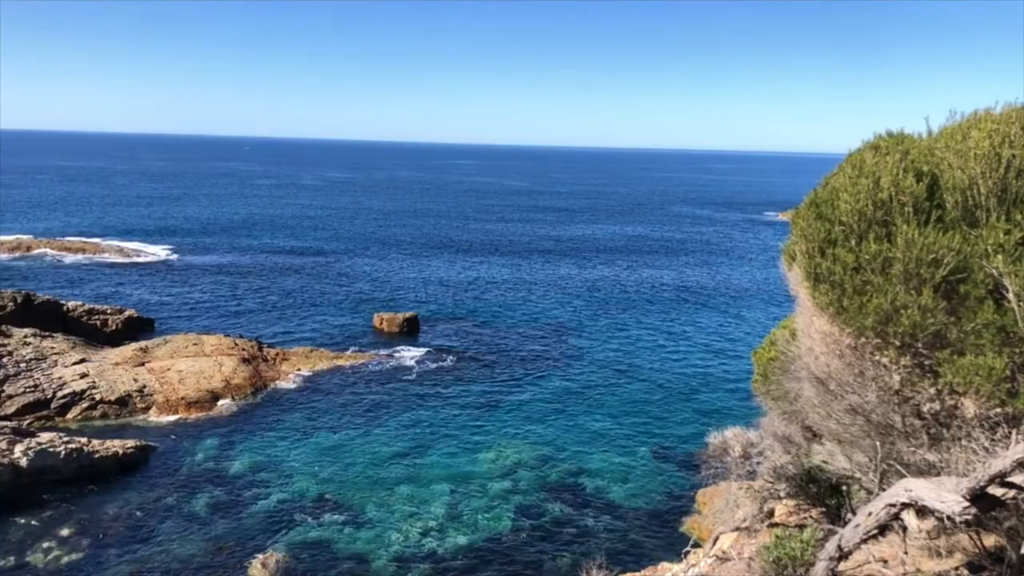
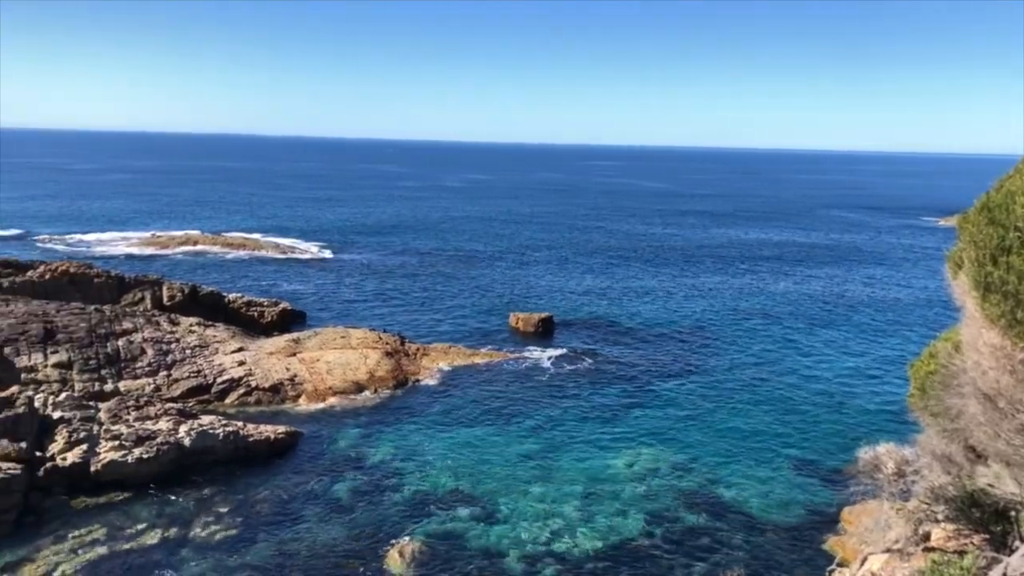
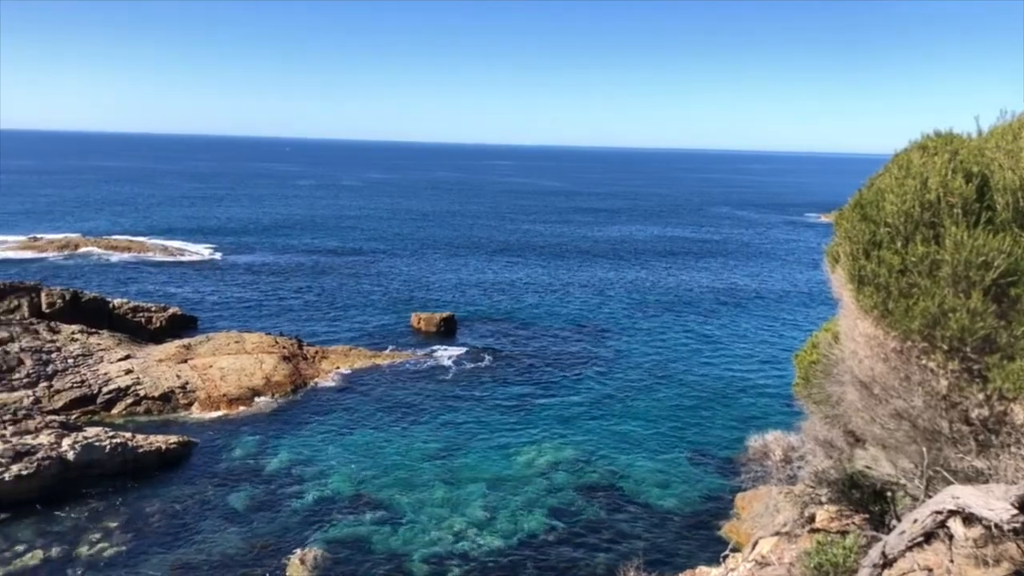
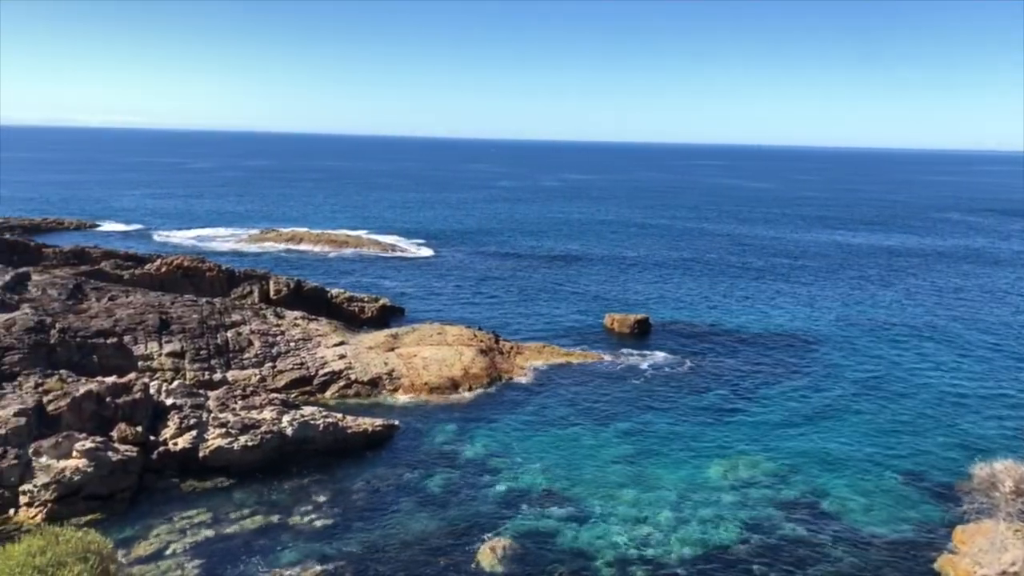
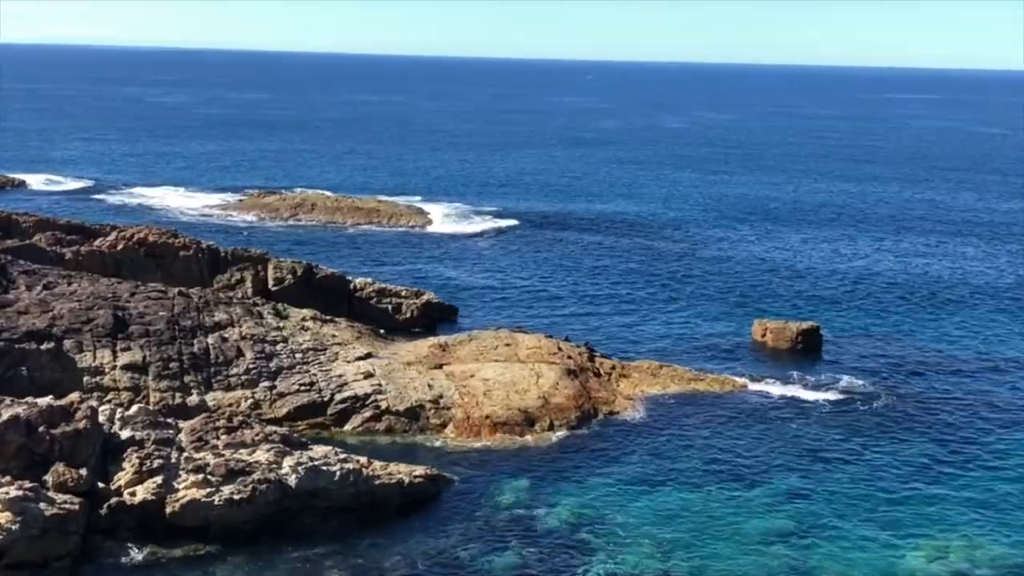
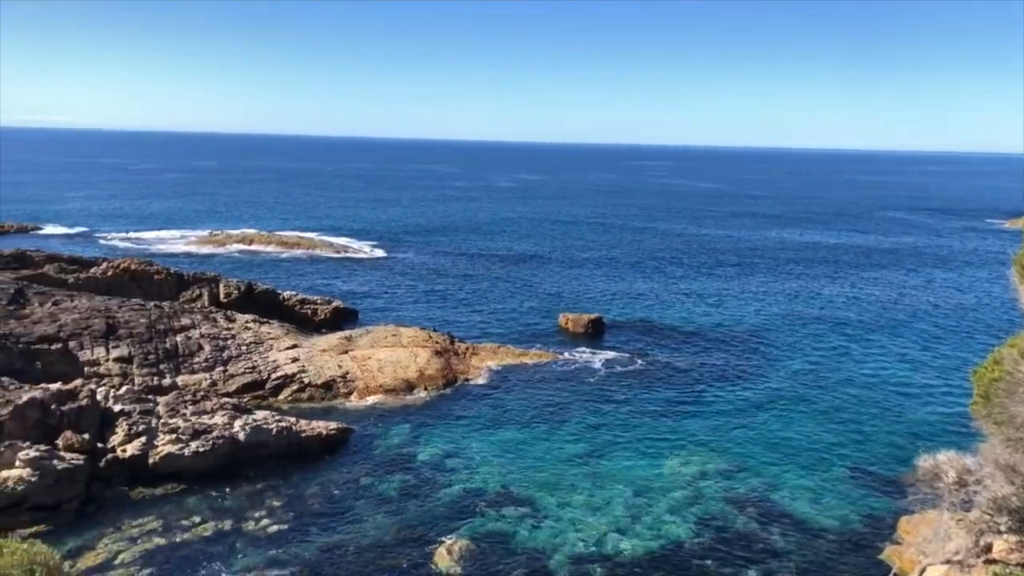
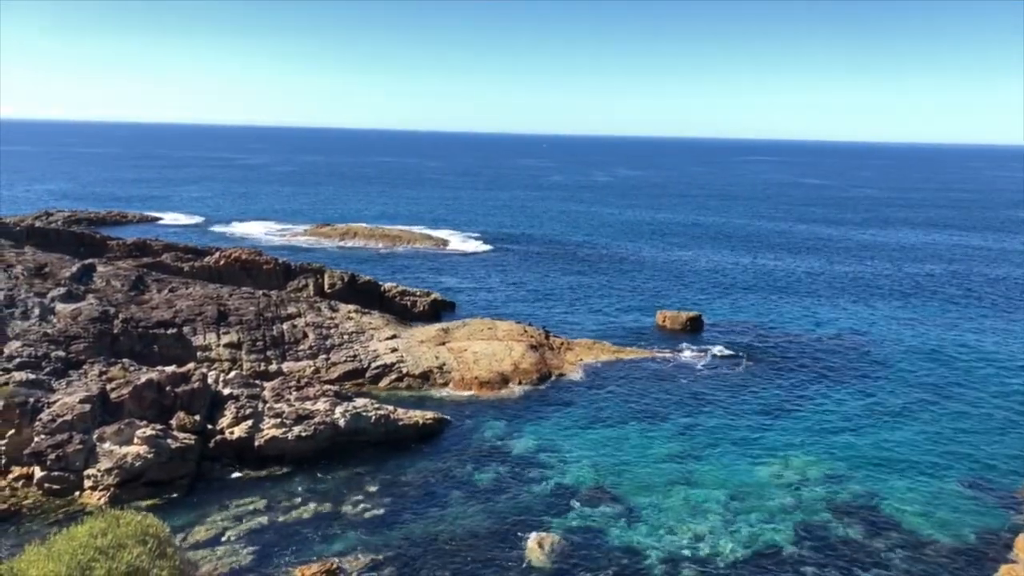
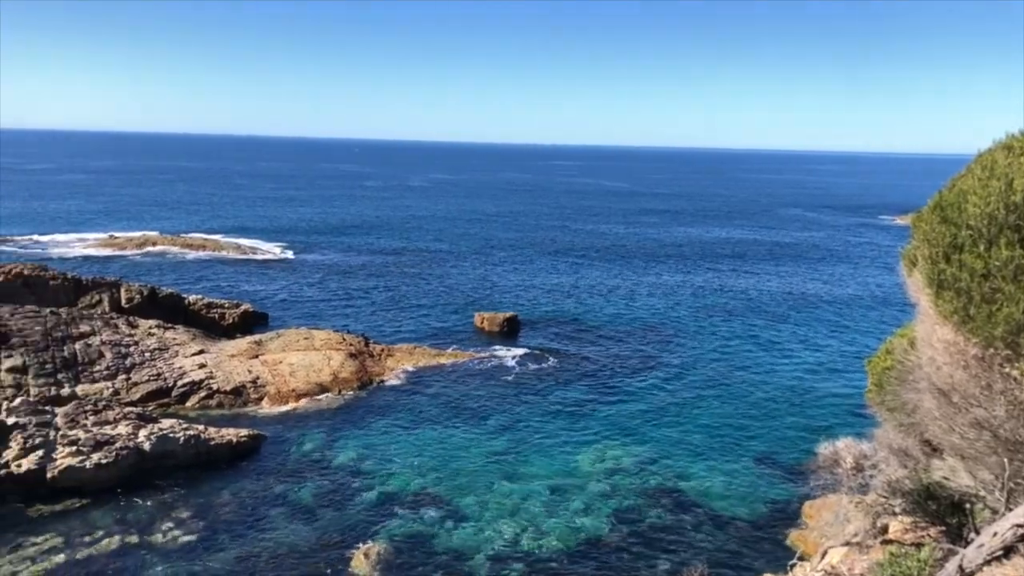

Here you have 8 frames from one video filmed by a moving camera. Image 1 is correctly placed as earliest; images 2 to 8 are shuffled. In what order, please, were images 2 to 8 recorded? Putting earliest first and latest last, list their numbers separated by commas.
3, 8, 2, 6, 4, 7, 5
